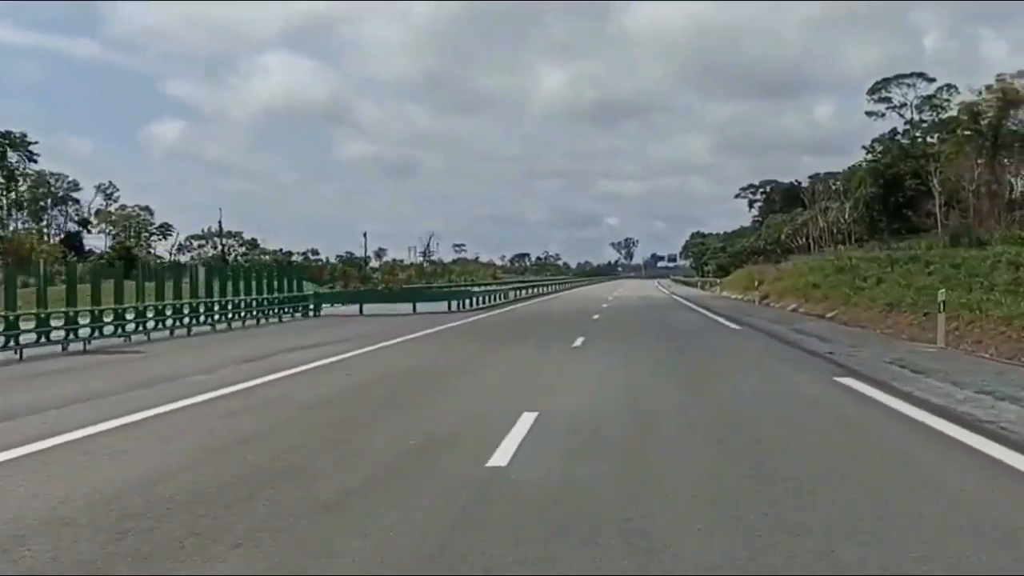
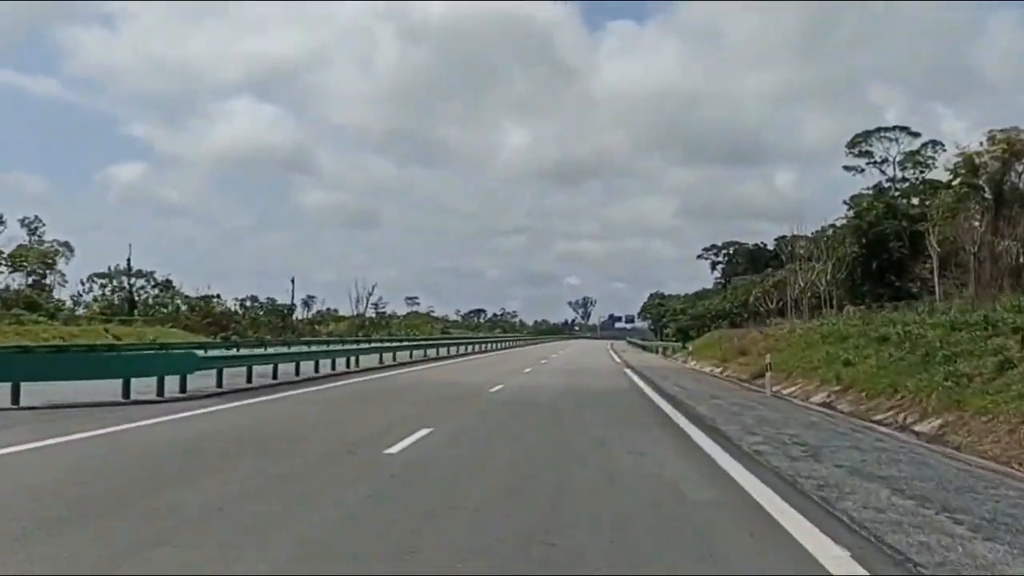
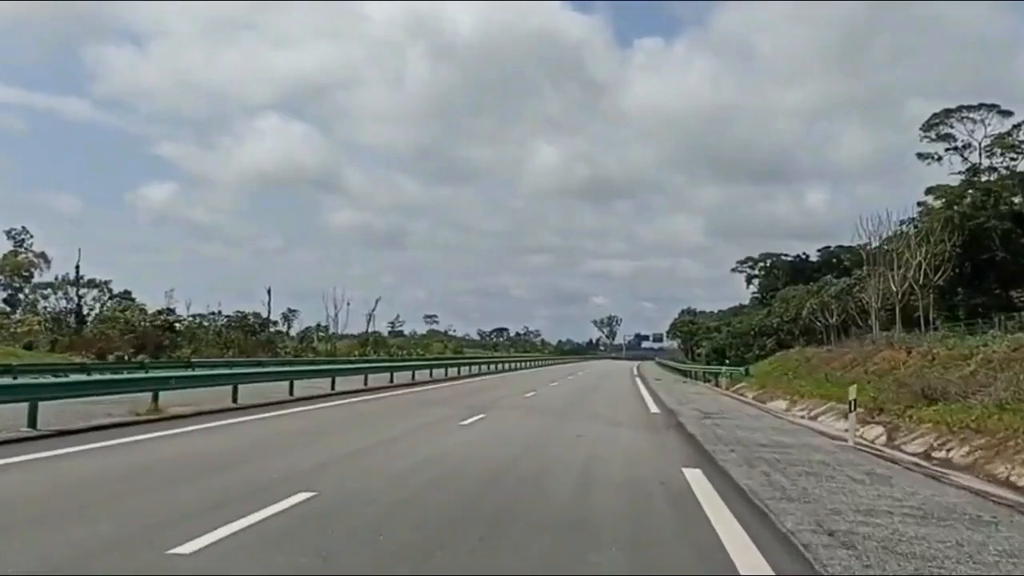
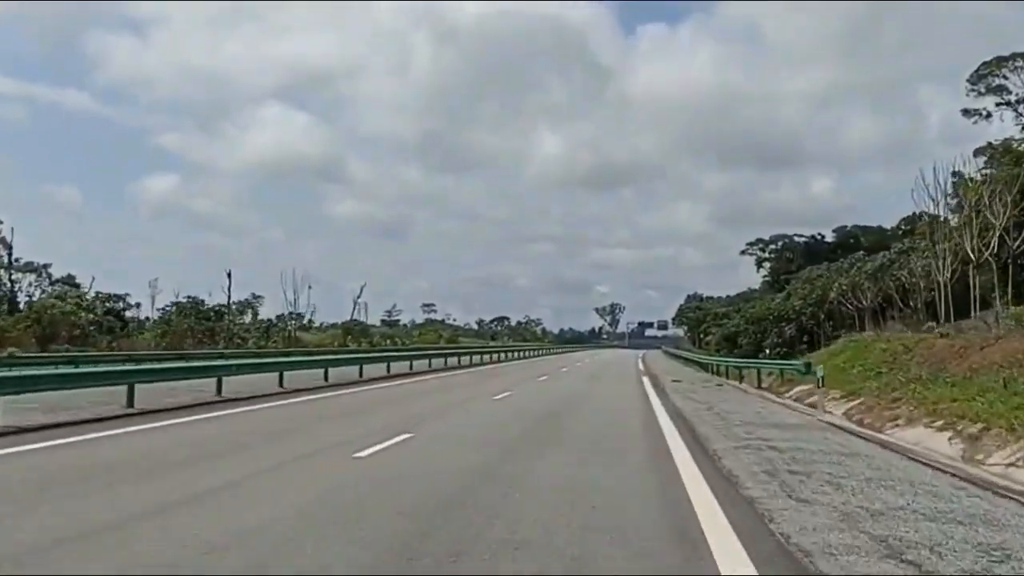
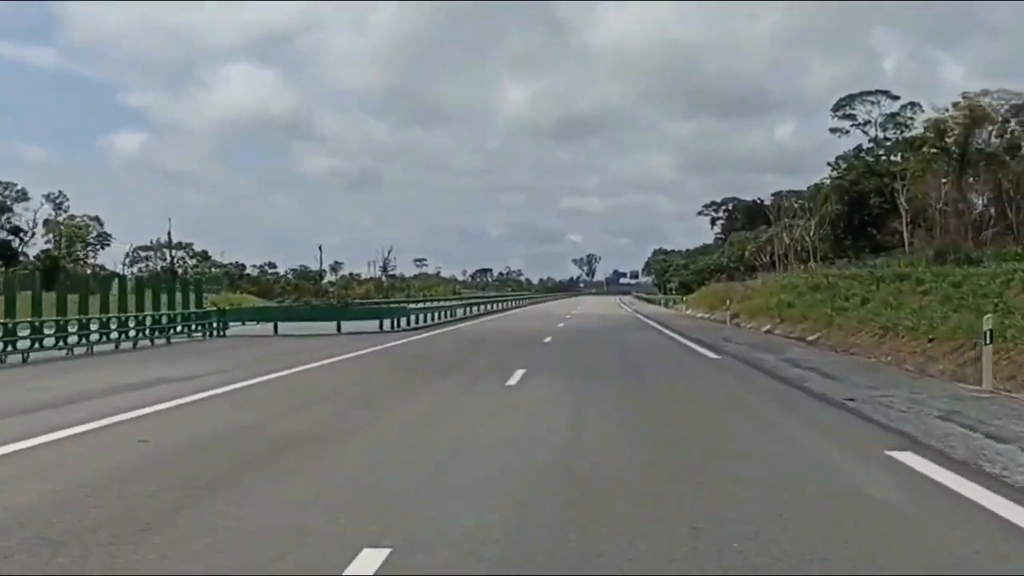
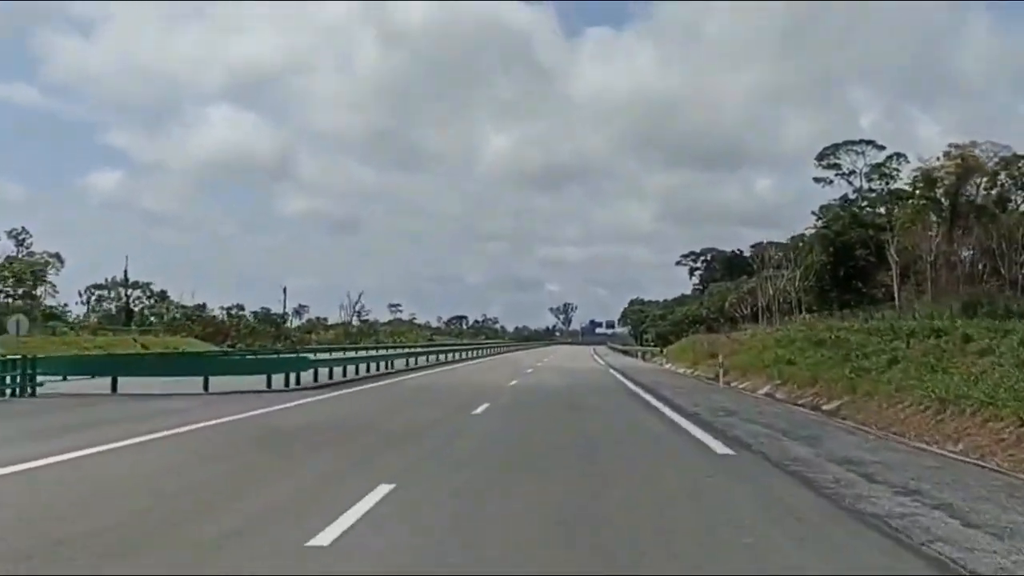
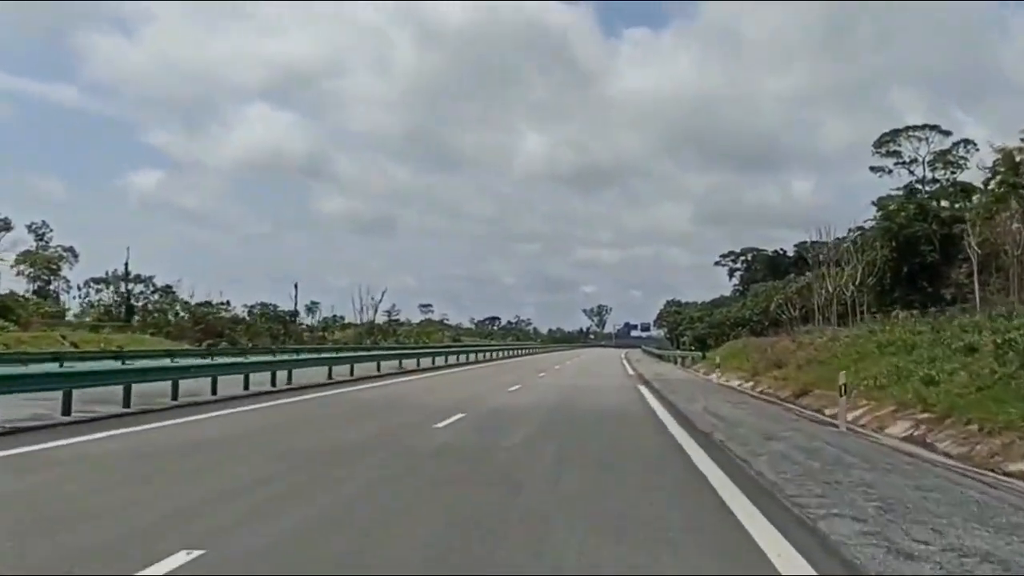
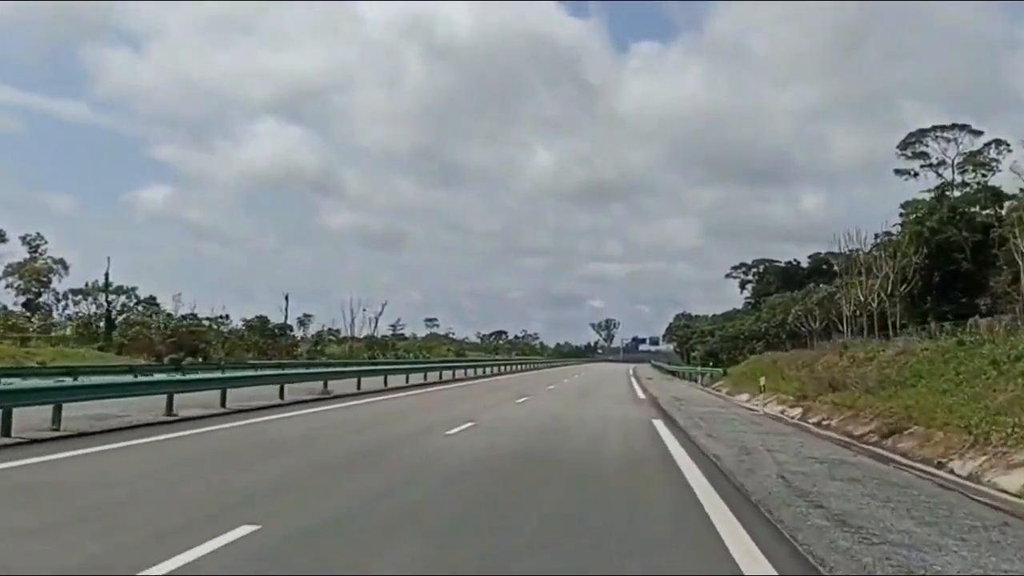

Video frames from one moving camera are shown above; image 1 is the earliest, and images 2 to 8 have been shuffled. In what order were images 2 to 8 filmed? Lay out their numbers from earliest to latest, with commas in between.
5, 6, 2, 7, 8, 3, 4
